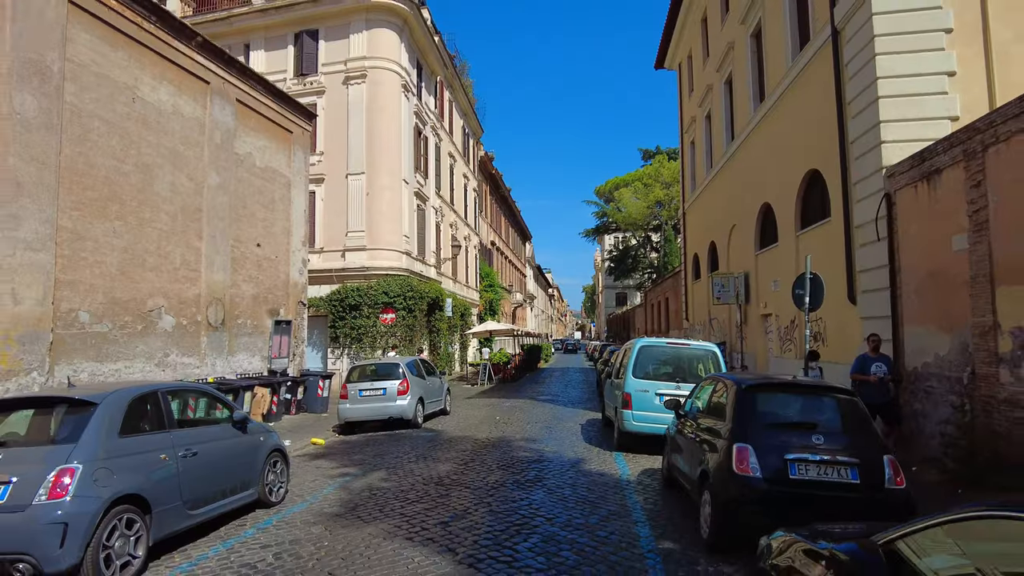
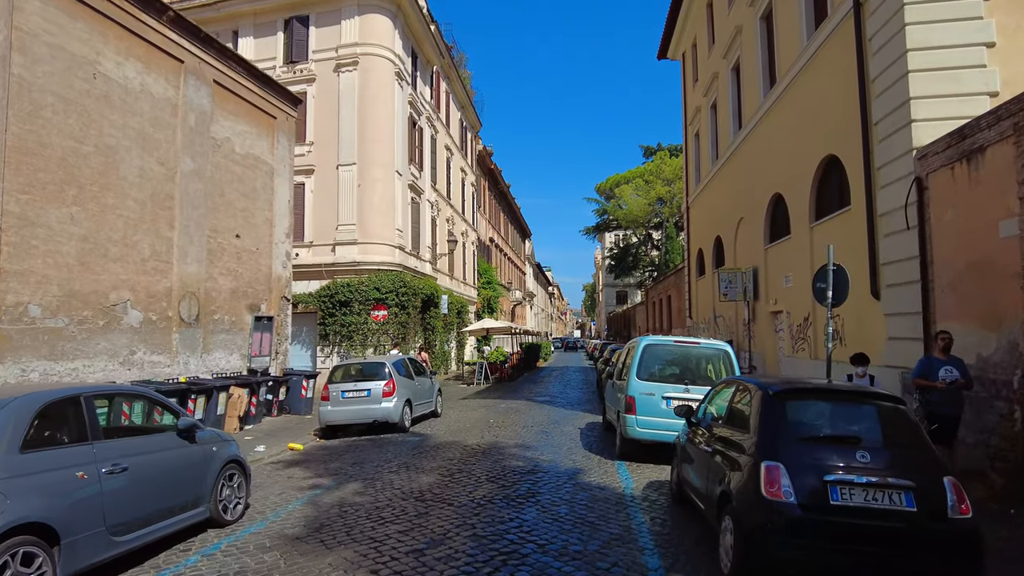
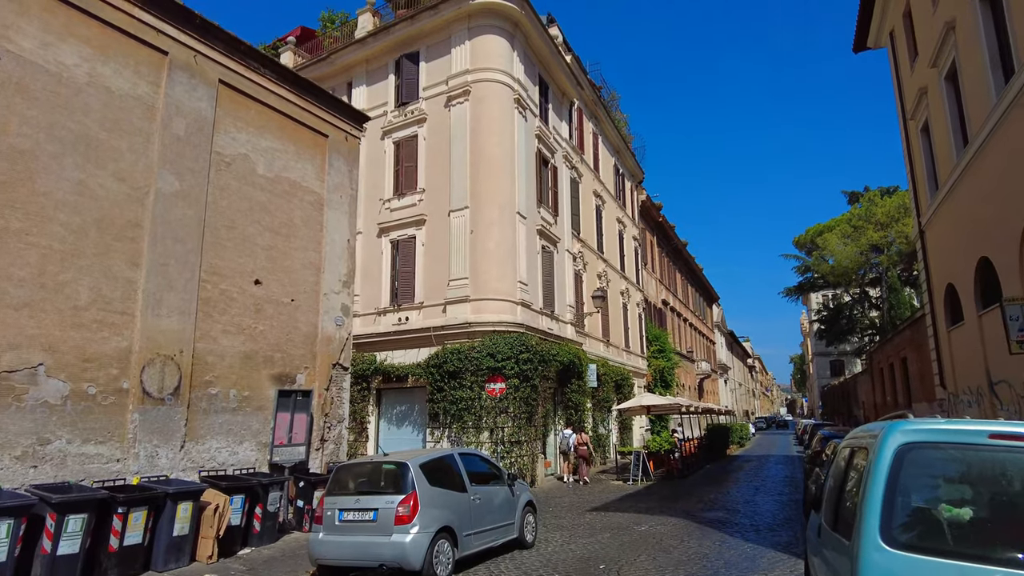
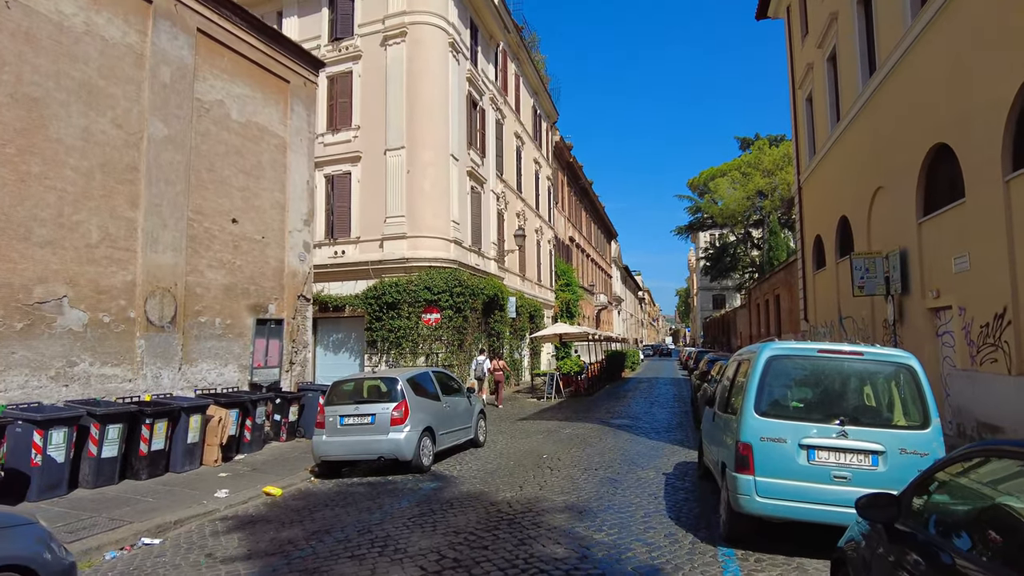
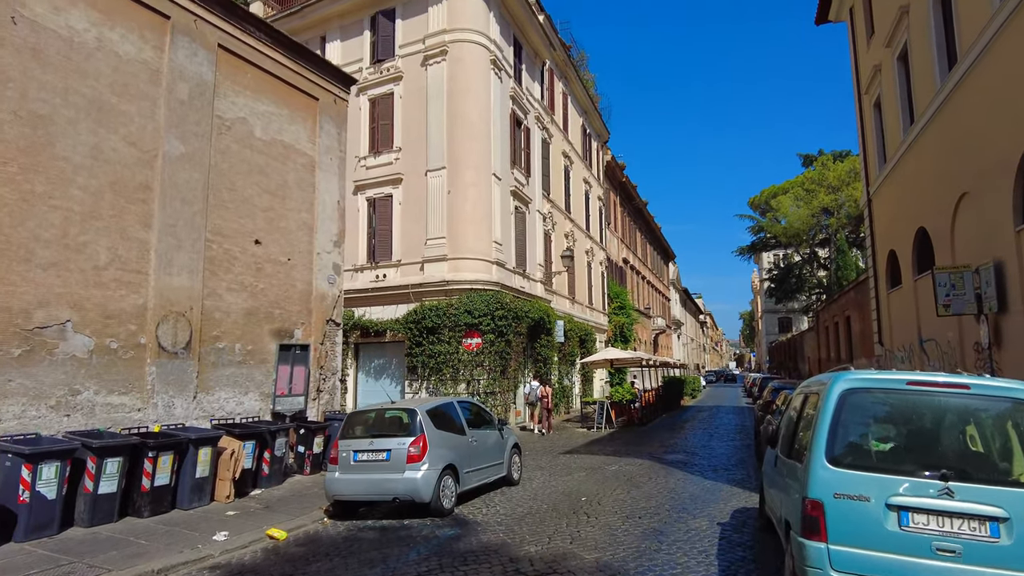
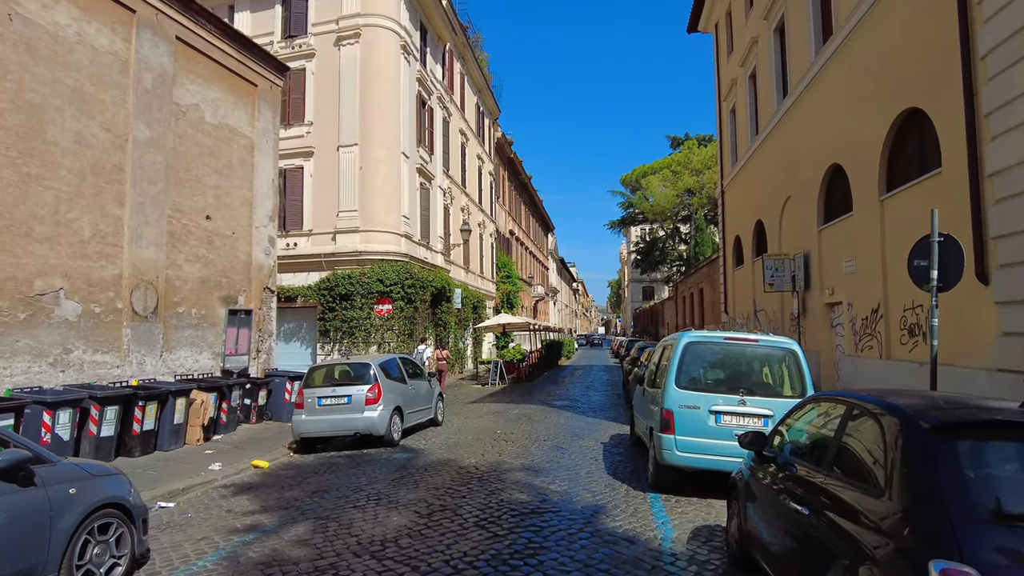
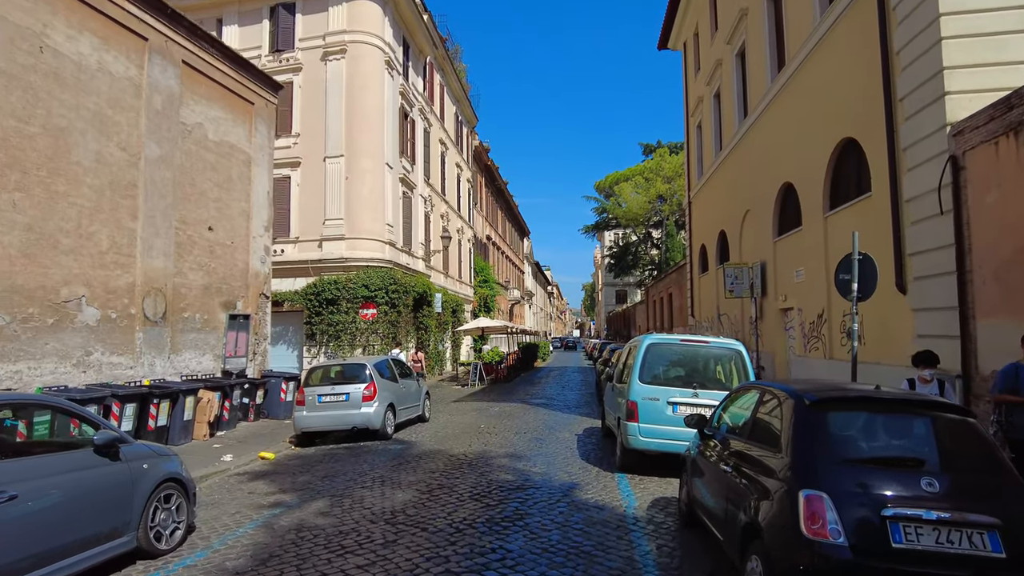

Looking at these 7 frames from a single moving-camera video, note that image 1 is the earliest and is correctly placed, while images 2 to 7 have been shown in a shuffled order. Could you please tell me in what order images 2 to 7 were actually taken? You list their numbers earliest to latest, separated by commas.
2, 7, 6, 4, 5, 3
